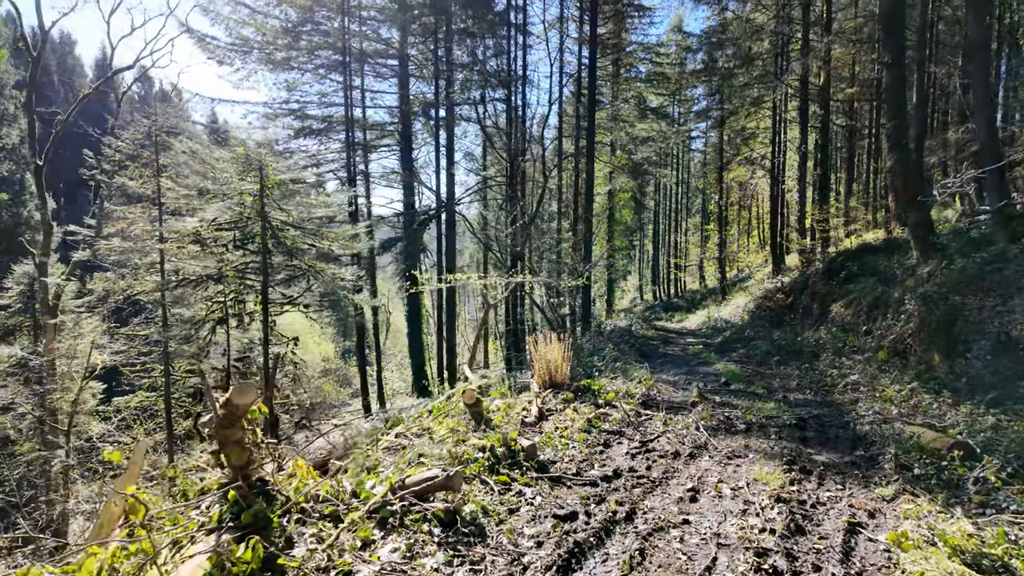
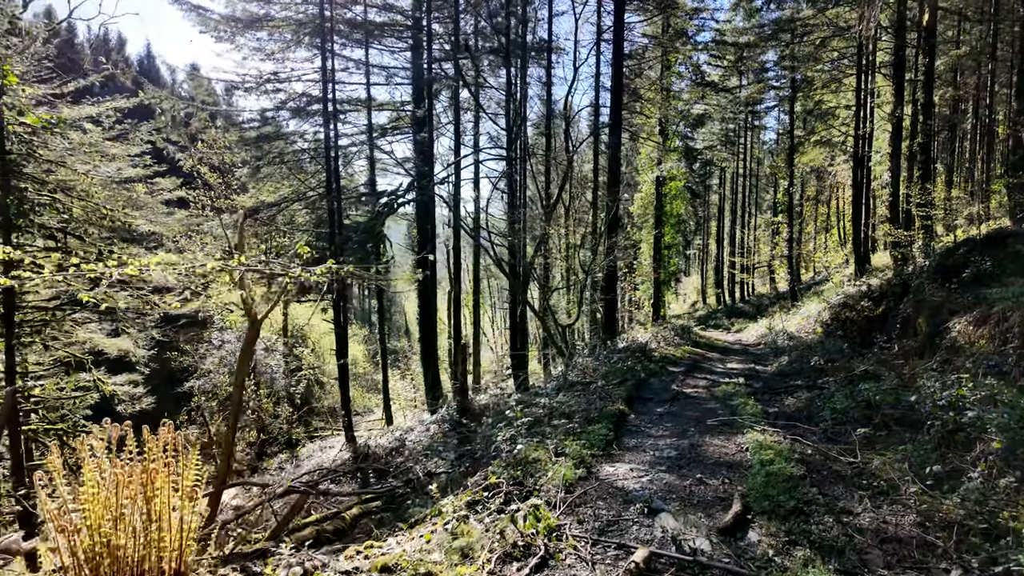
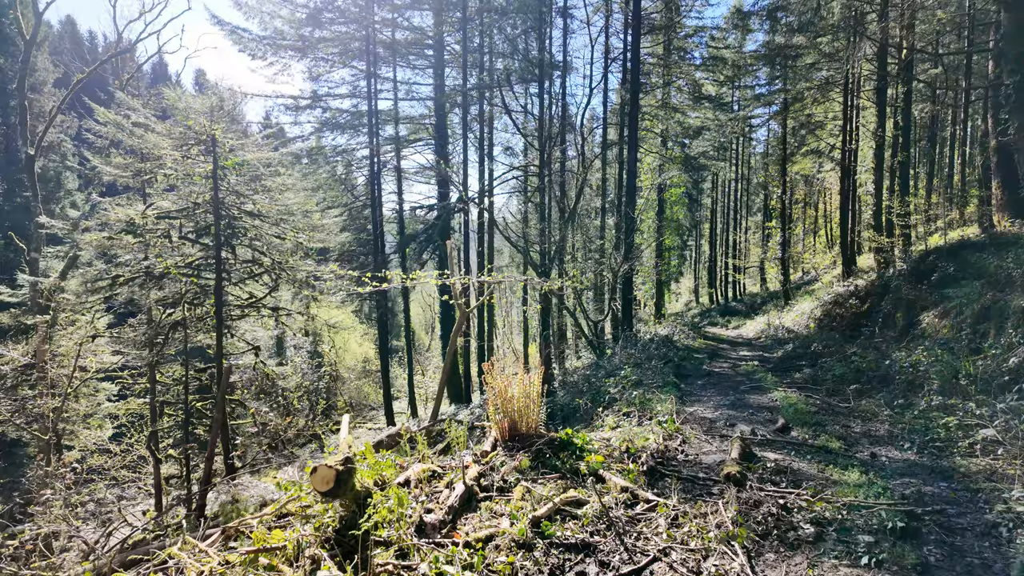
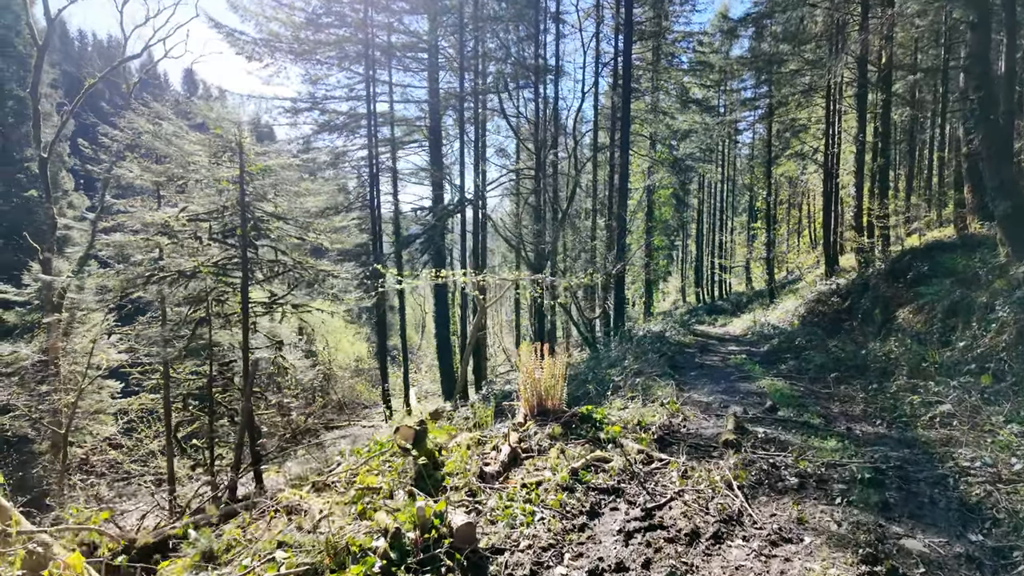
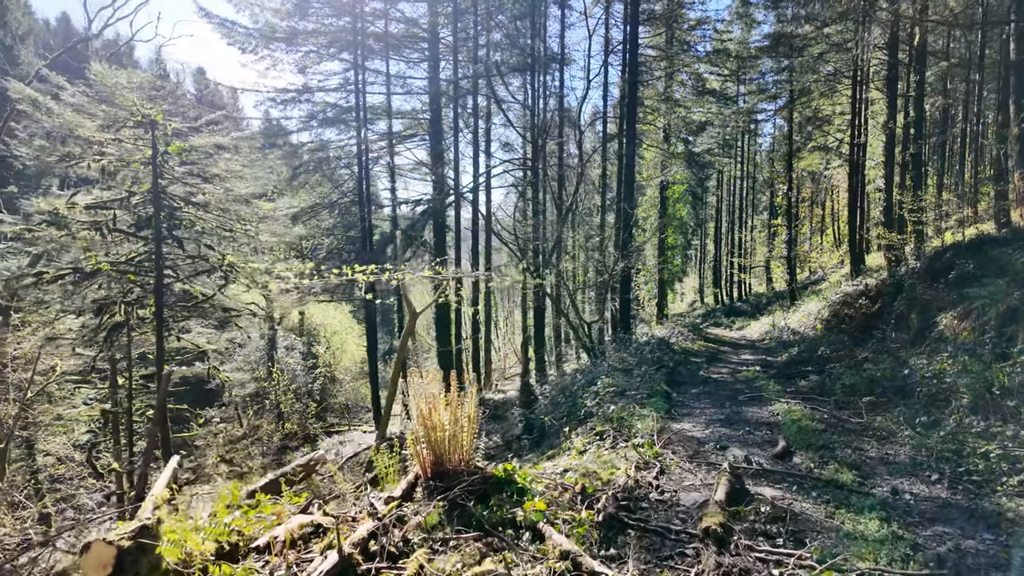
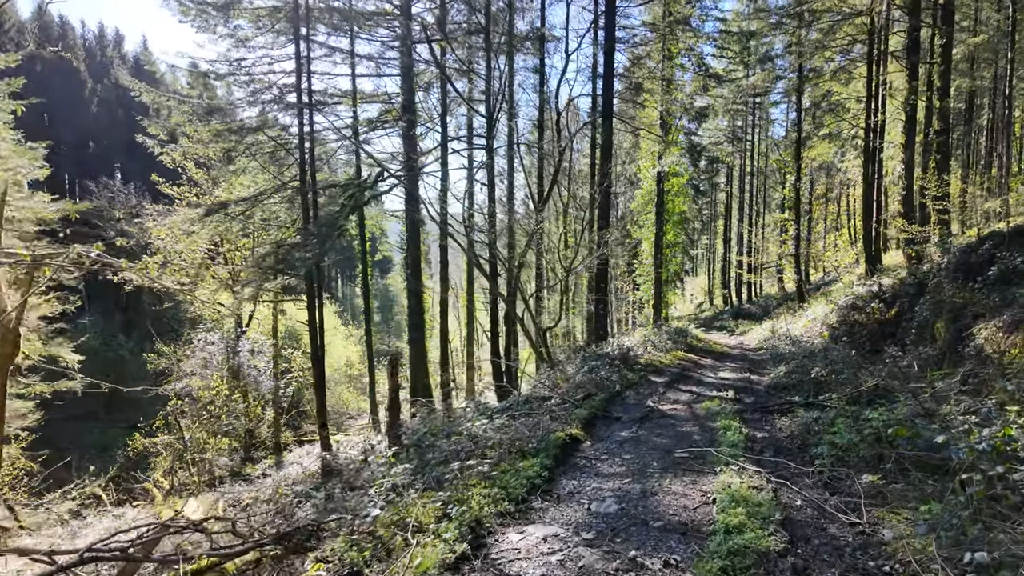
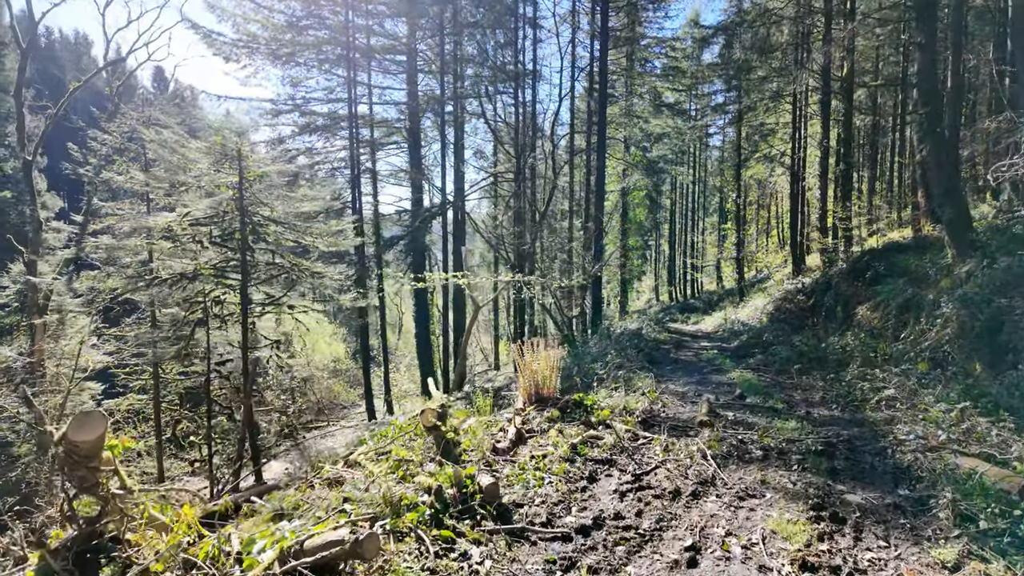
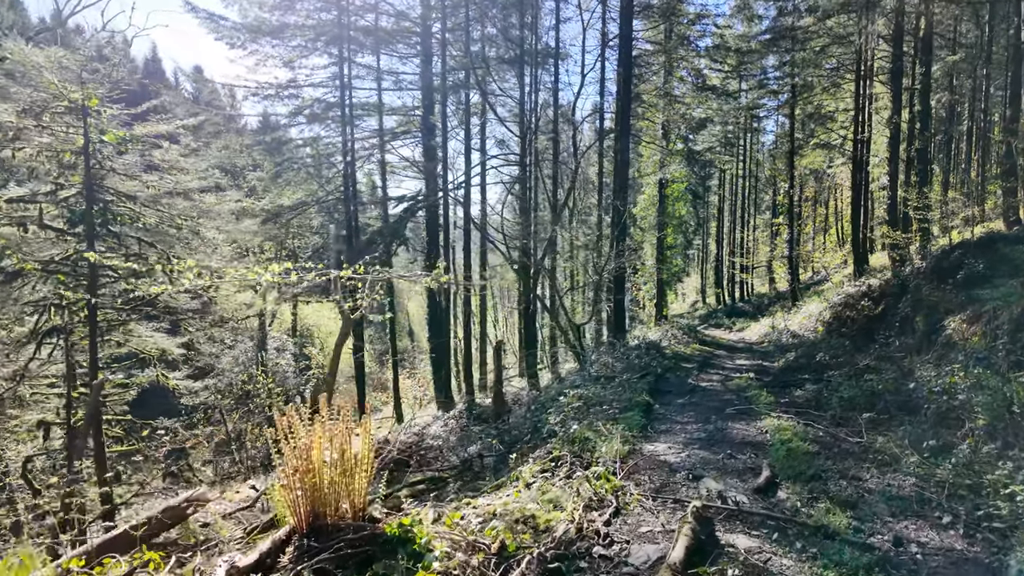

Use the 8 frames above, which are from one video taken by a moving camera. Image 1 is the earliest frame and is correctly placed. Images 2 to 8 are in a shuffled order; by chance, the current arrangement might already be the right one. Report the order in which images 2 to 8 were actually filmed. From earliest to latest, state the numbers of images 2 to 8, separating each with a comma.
7, 4, 3, 5, 8, 2, 6
